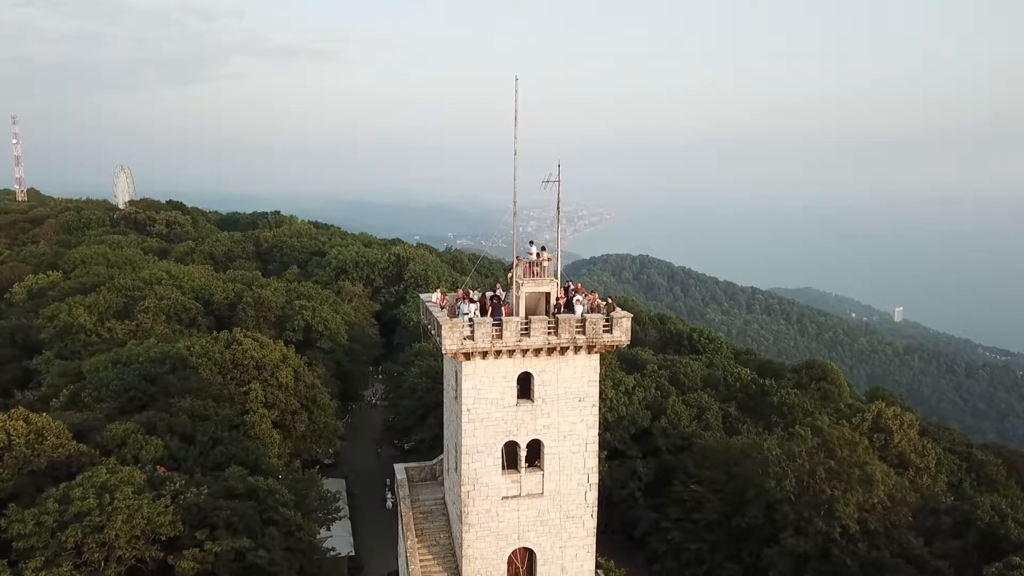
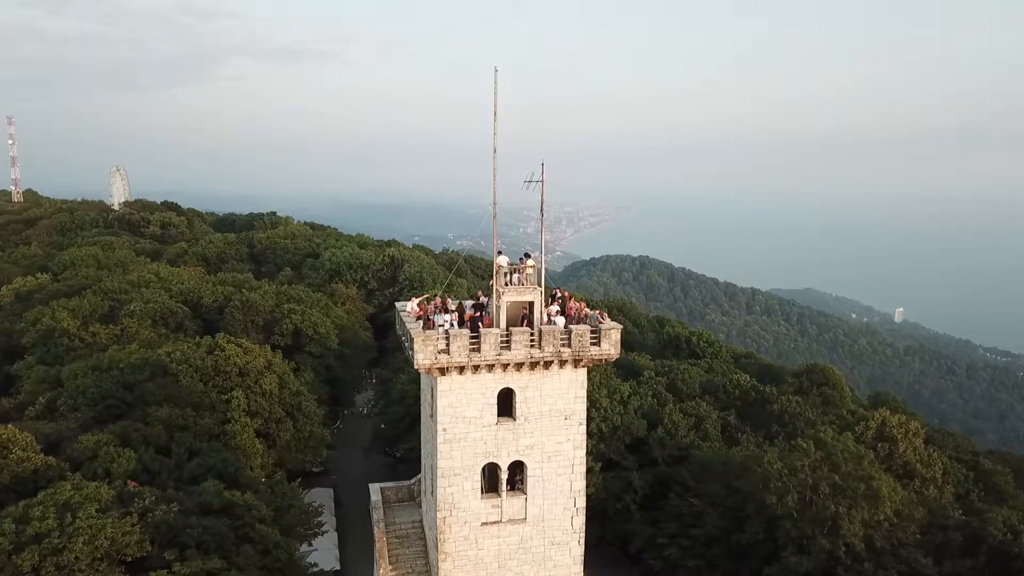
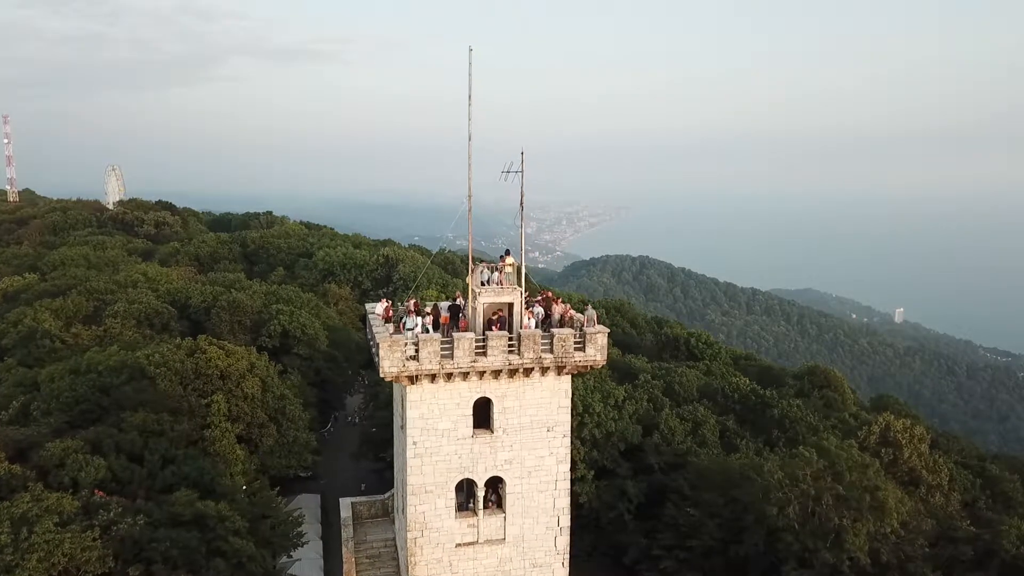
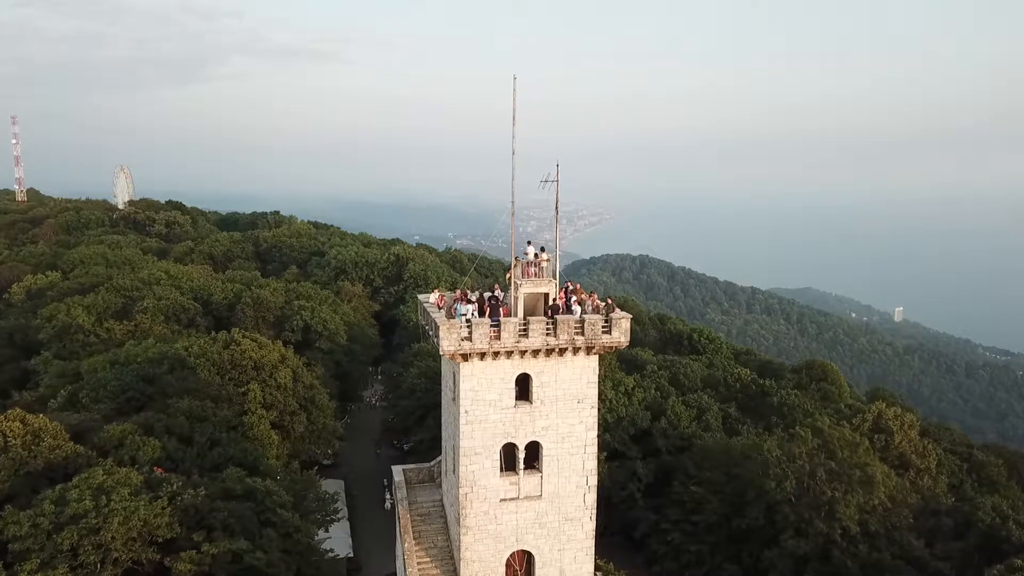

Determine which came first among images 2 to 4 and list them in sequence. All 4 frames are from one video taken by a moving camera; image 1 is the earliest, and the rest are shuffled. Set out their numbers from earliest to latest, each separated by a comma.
4, 2, 3
